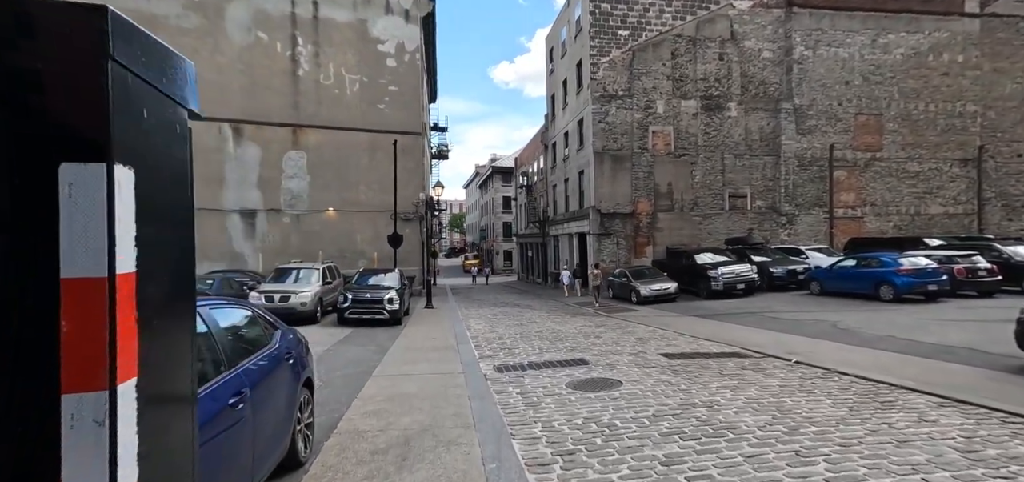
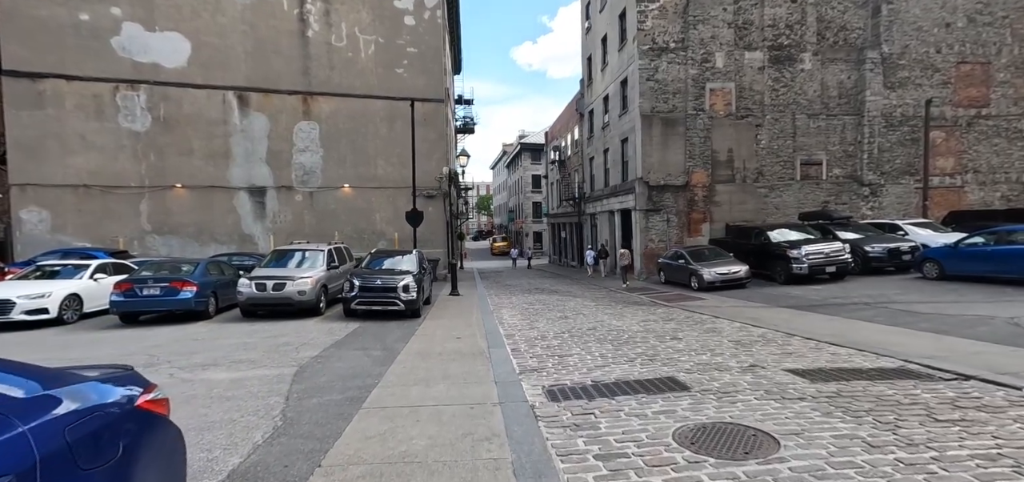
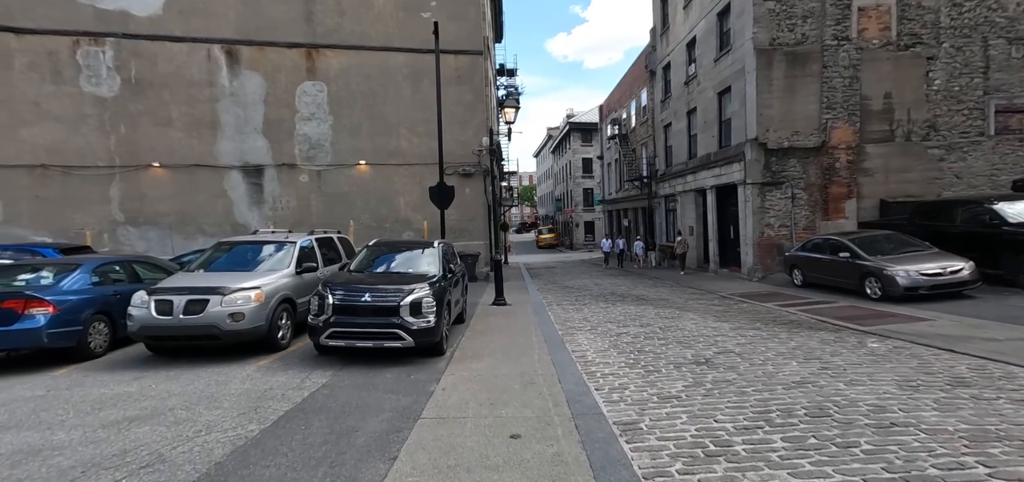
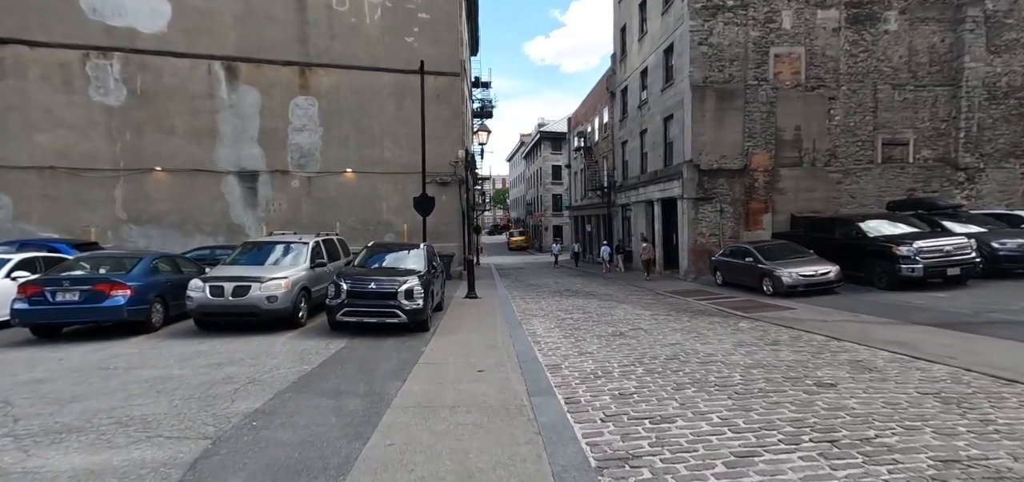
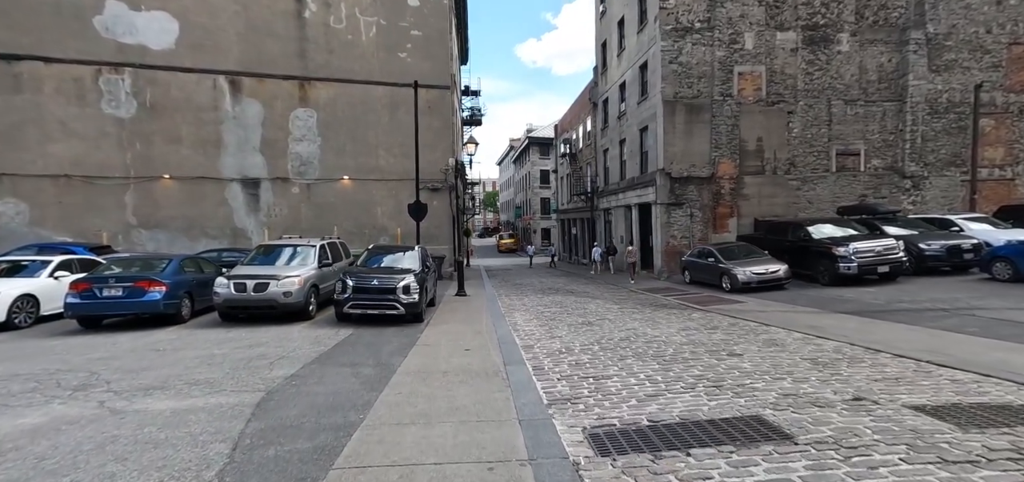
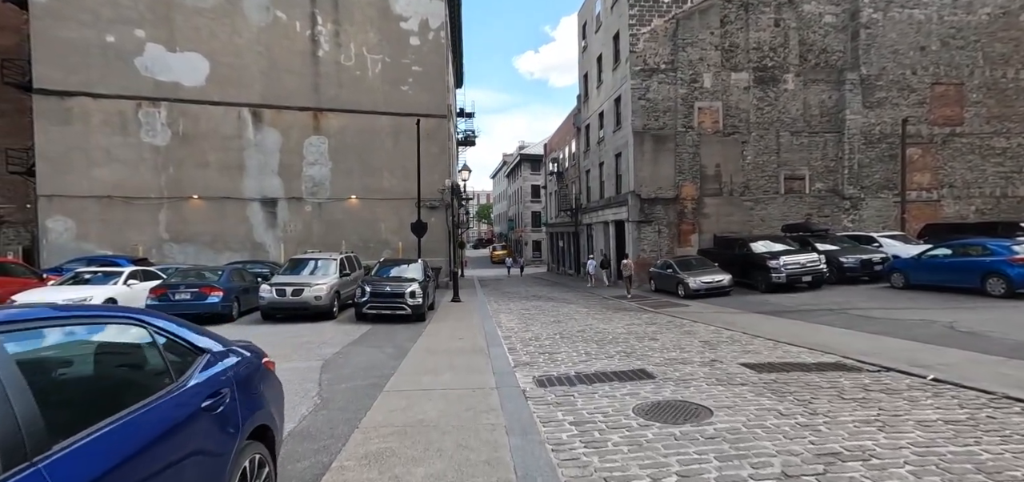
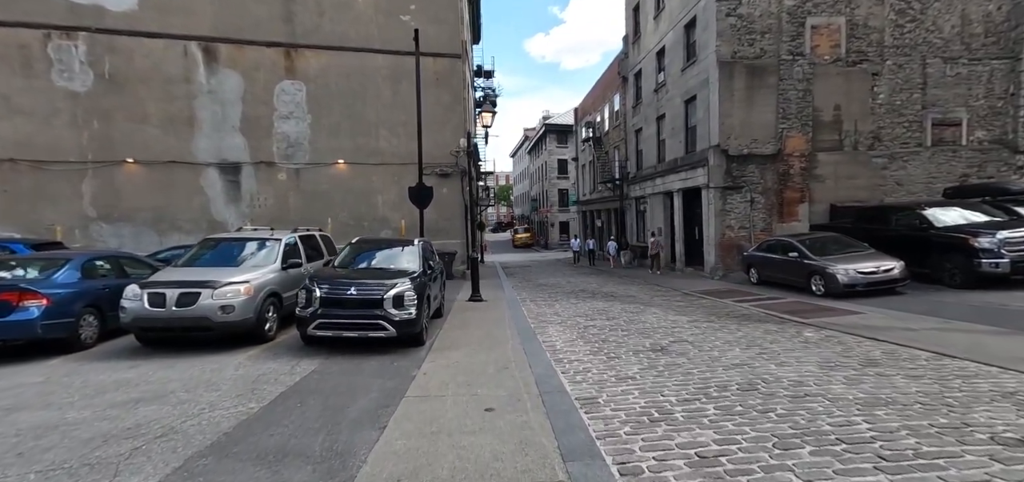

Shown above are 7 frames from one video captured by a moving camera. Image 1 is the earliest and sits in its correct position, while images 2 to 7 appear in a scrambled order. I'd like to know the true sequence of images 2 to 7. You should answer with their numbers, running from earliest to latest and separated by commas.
6, 2, 5, 4, 7, 3
